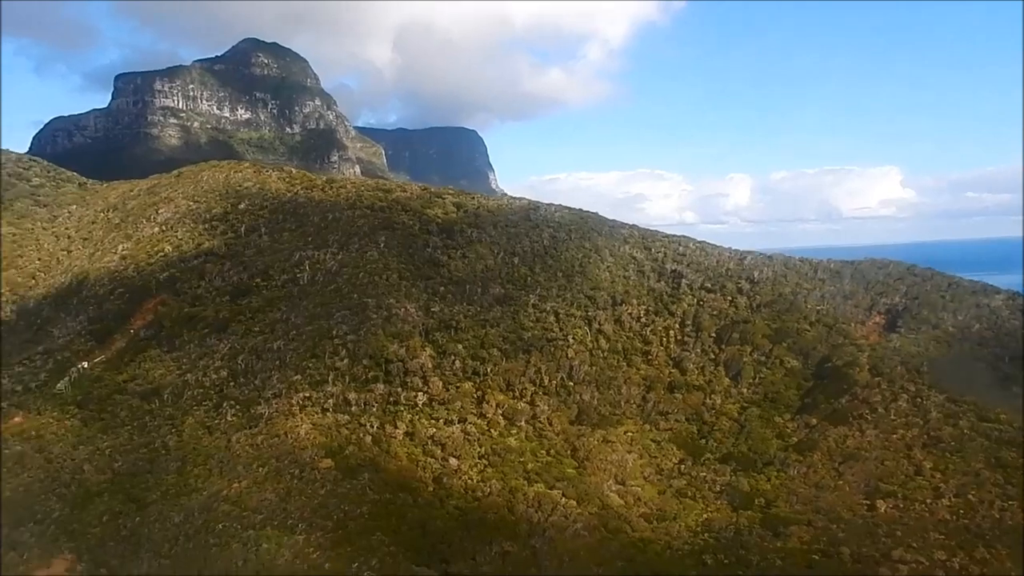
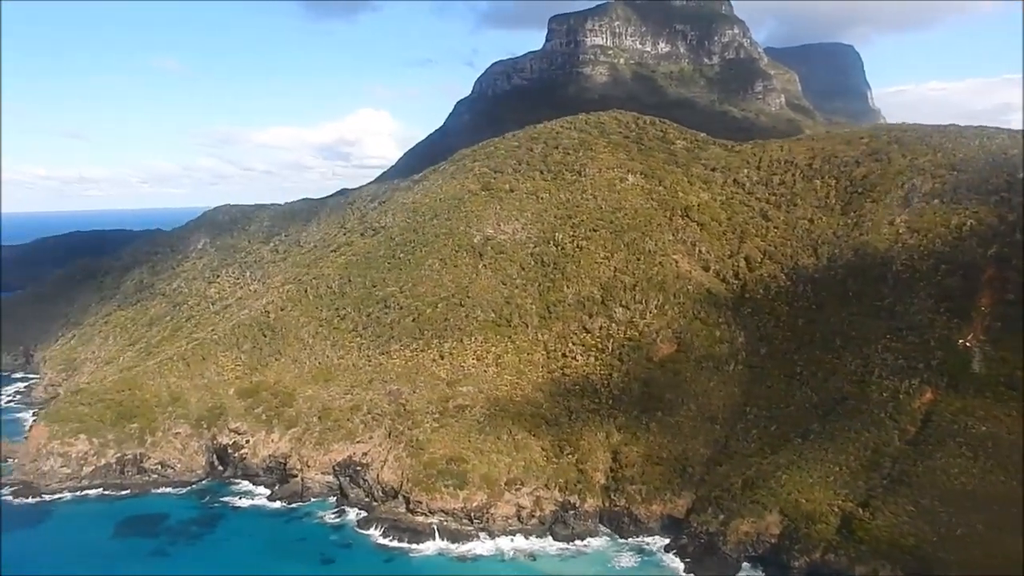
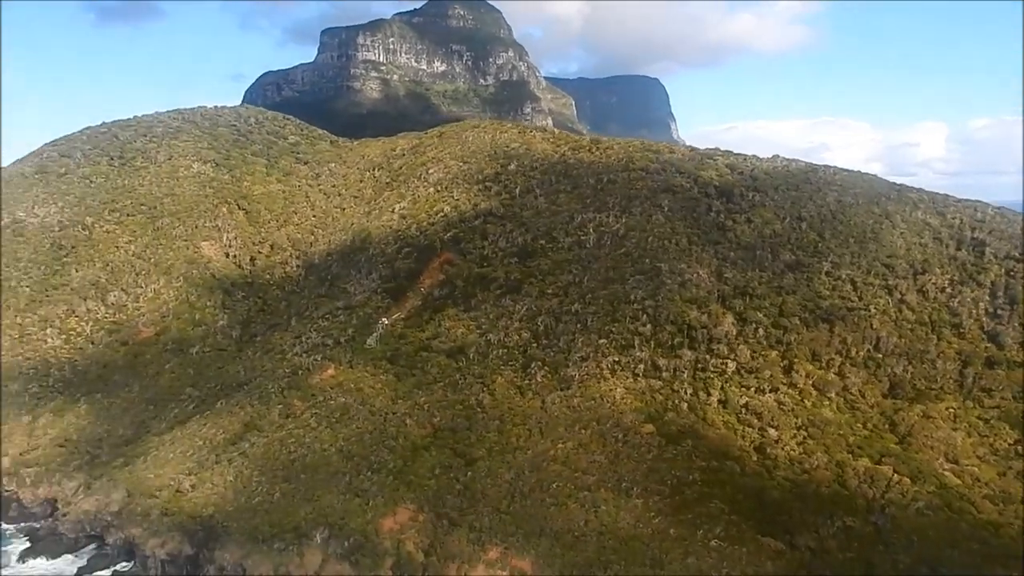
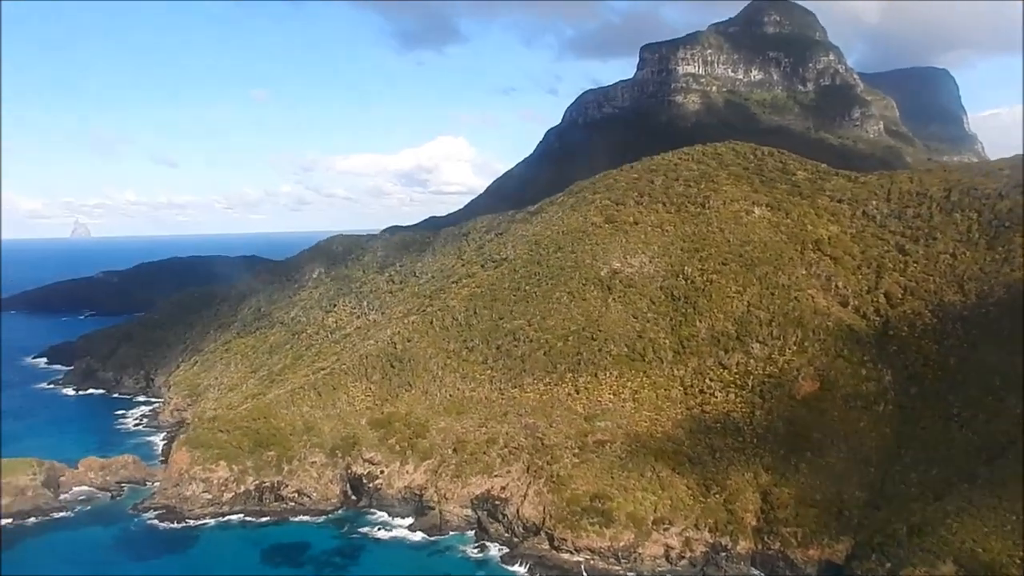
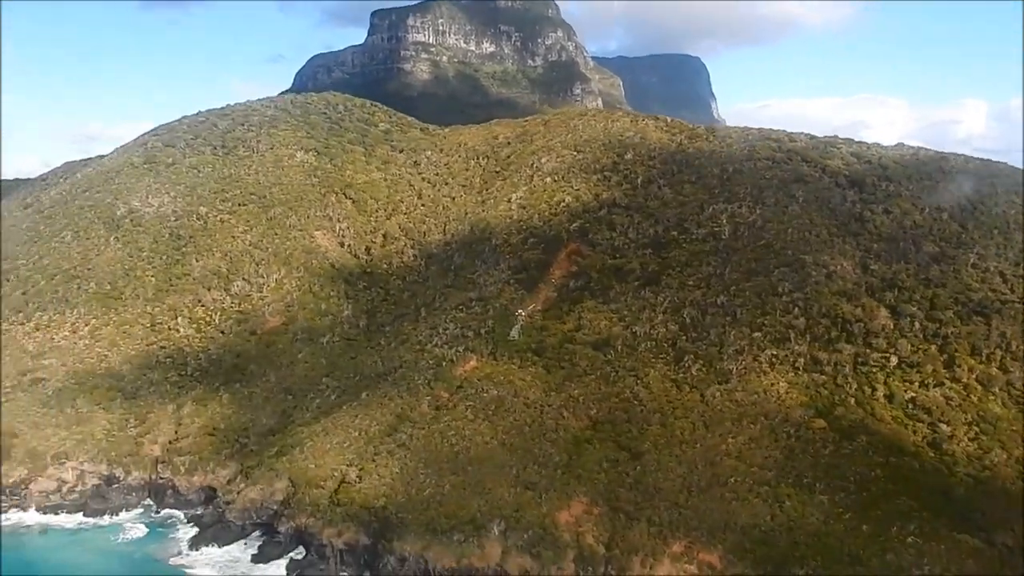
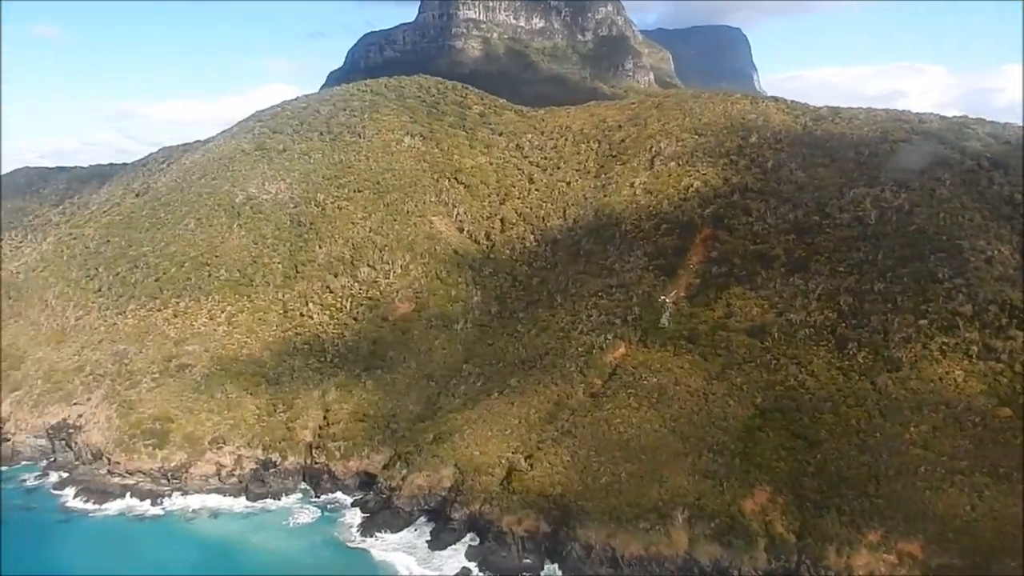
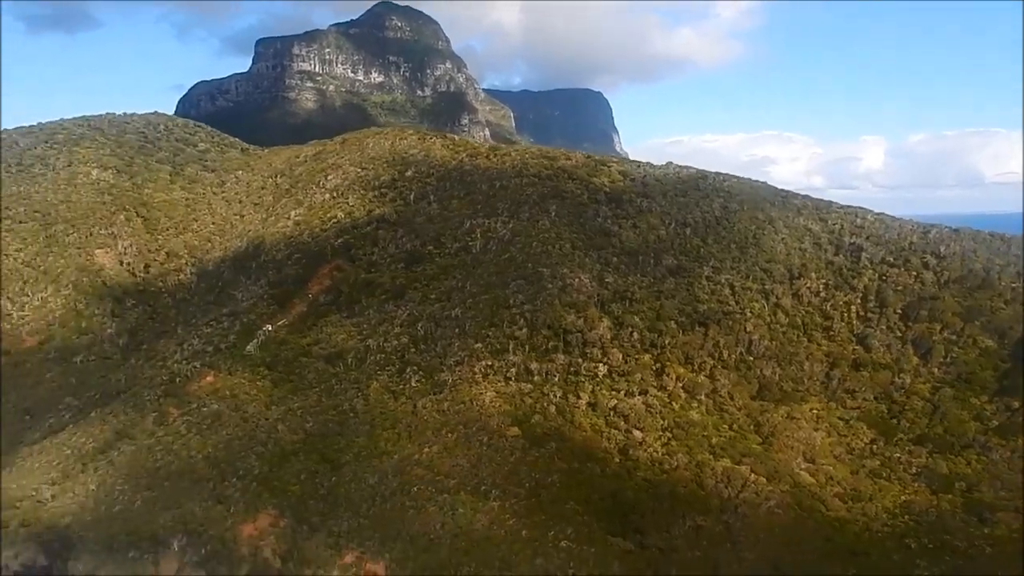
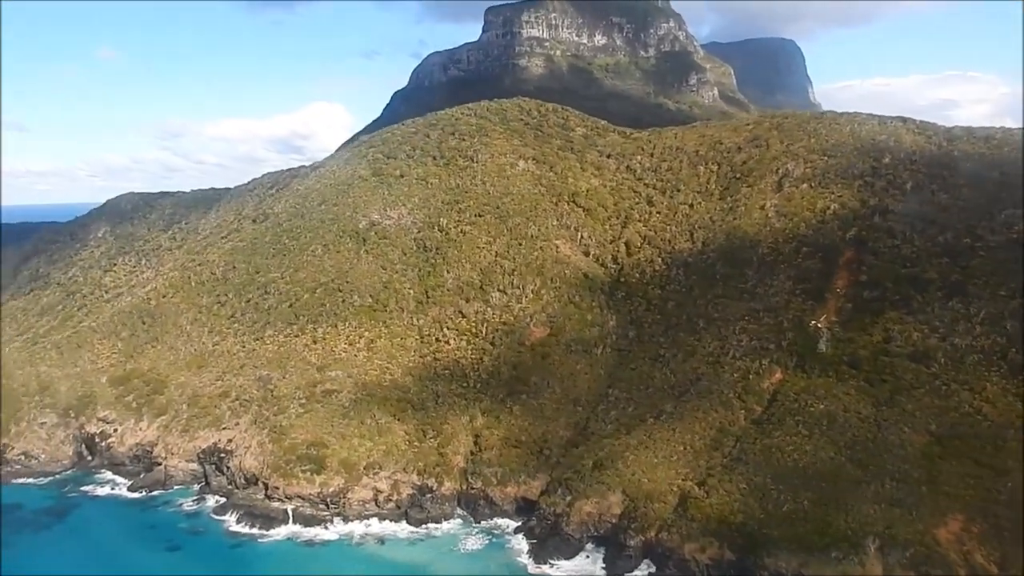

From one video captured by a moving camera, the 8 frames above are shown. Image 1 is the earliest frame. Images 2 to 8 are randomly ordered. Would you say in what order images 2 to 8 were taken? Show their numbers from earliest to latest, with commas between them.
7, 3, 5, 6, 8, 2, 4
